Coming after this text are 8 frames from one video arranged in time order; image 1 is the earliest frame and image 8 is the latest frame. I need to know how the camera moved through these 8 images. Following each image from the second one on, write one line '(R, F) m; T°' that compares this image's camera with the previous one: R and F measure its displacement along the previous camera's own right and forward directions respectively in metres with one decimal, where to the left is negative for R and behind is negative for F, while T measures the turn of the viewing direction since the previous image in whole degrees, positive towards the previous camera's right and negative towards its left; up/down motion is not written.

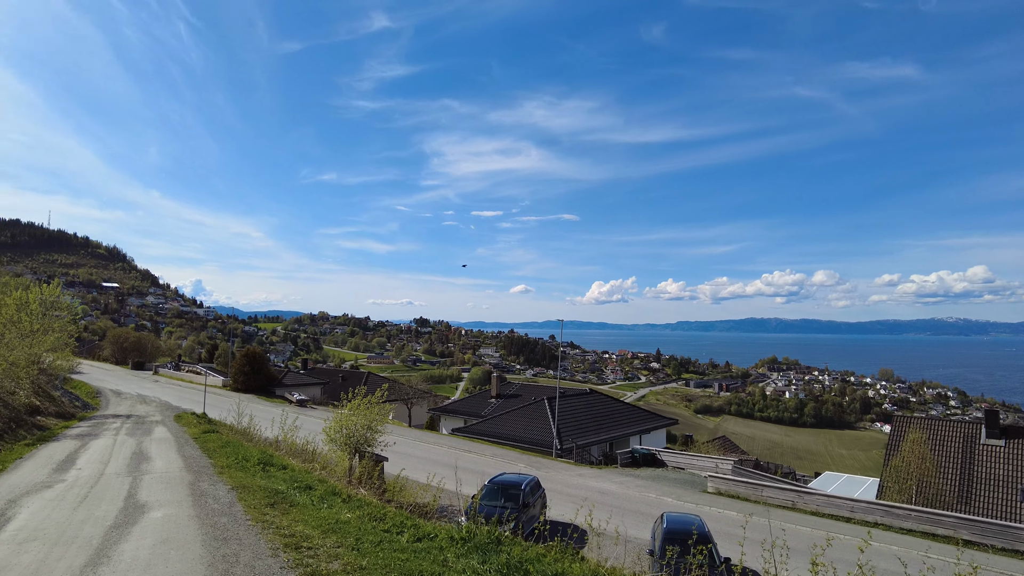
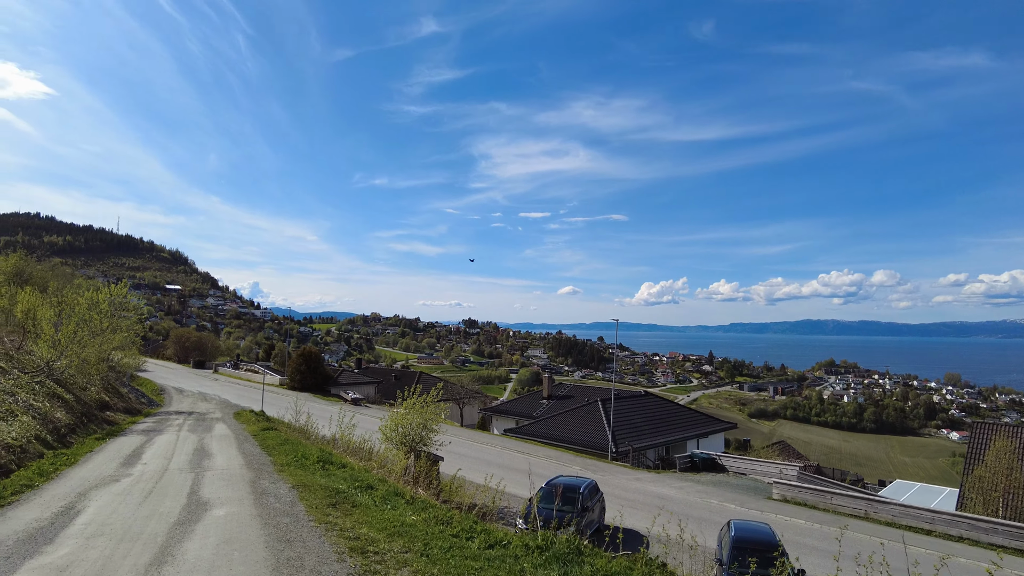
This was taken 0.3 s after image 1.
(-0.6, +0.8) m; -5°
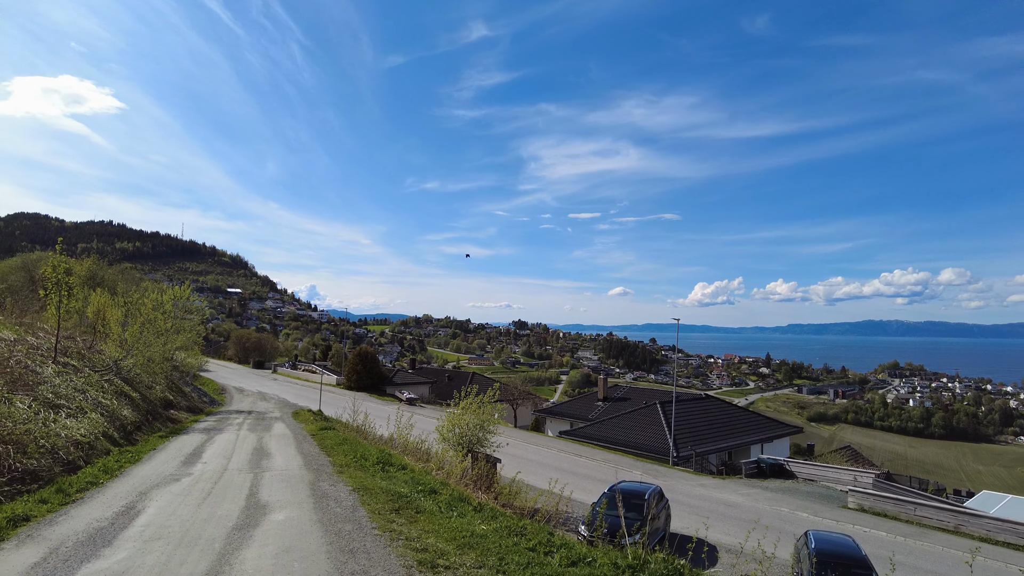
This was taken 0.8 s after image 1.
(-0.5, +0.9) m; -5°
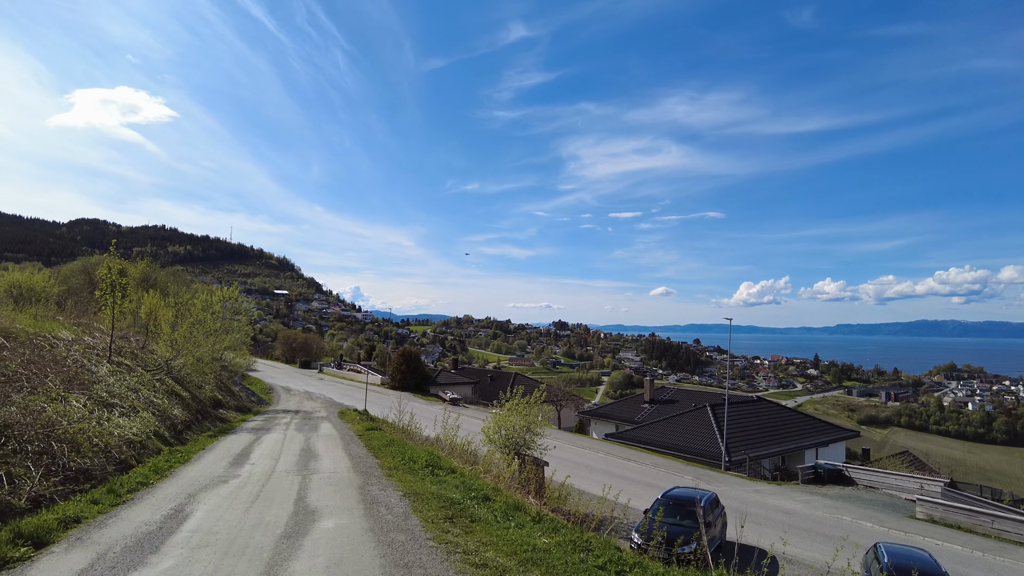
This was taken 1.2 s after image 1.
(-0.4, +0.6) m; -4°
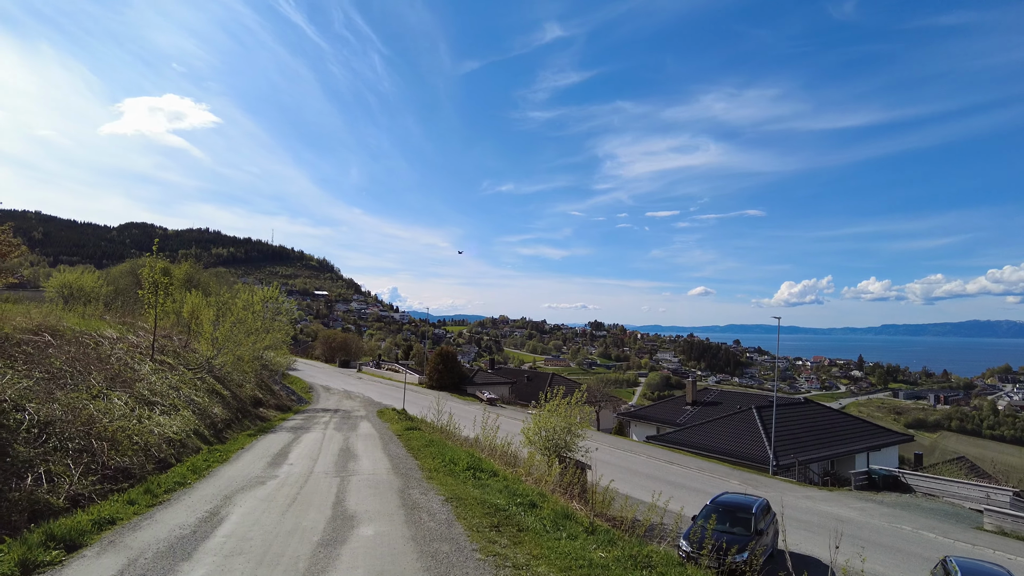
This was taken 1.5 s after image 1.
(-0.2, +0.6) m; -4°
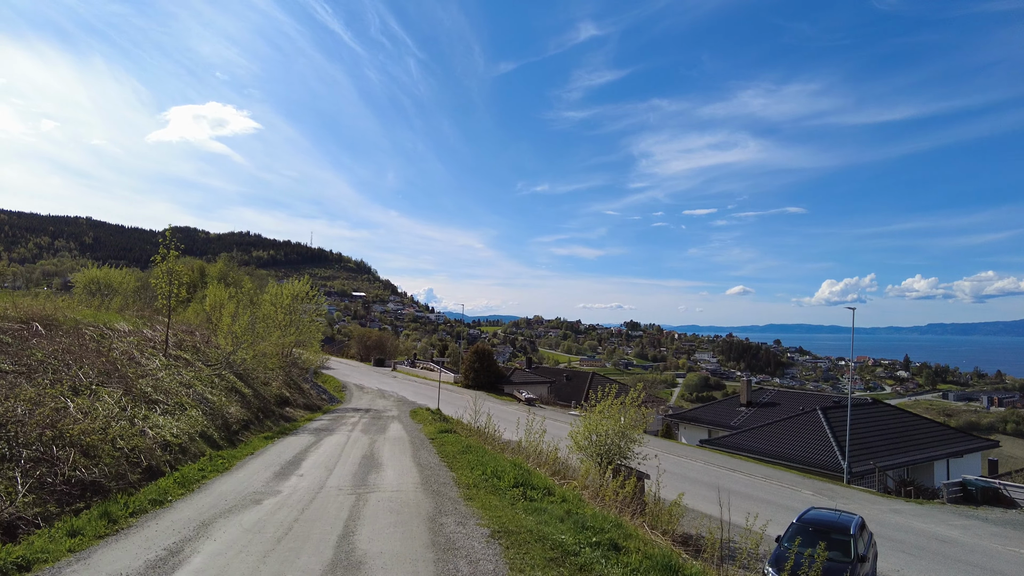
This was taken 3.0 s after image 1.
(-0.4, +2.1) m; -4°
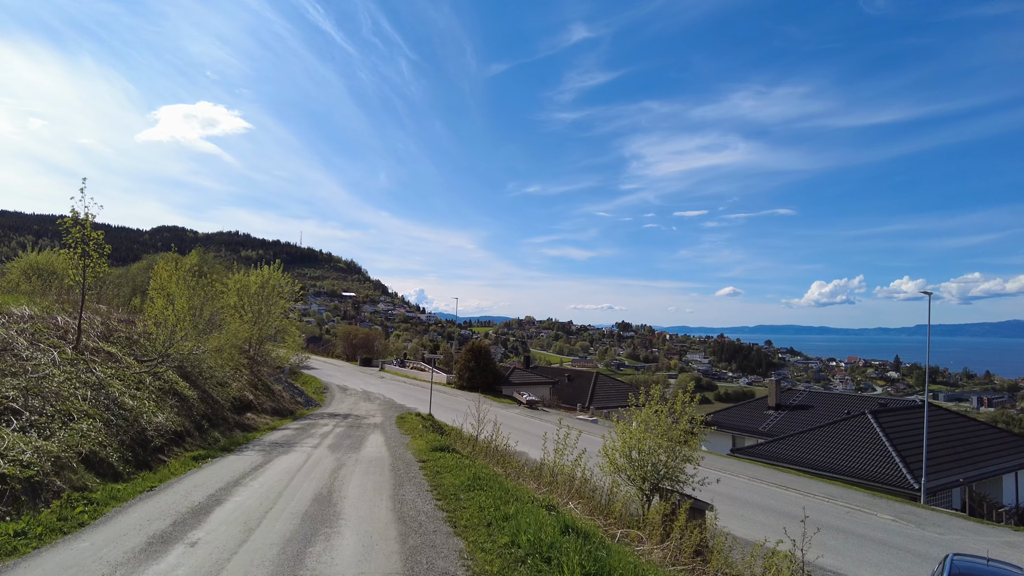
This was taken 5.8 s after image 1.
(-0.6, +3.7) m; +1°
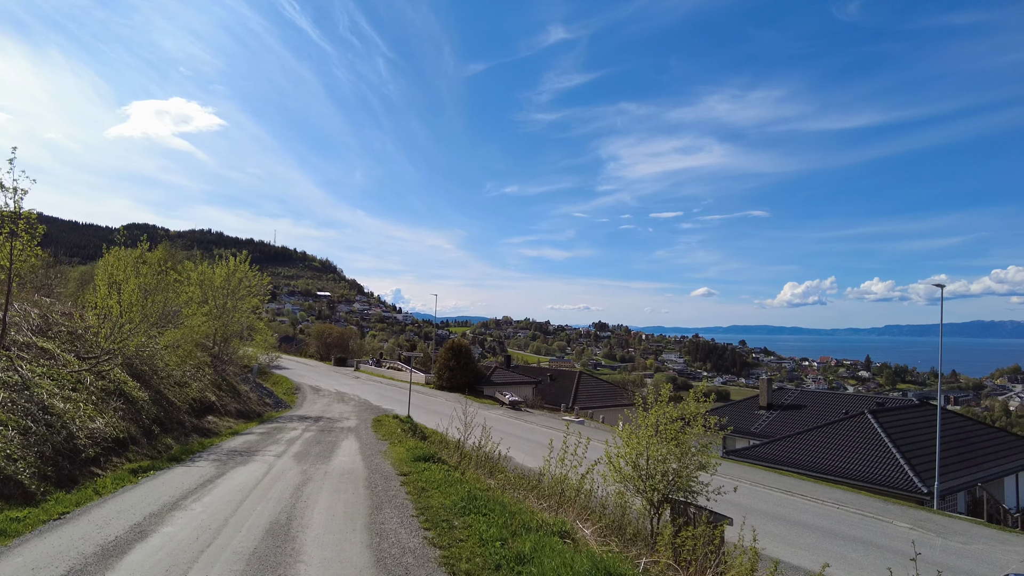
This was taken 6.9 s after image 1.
(-0.3, +1.4) m; +3°
